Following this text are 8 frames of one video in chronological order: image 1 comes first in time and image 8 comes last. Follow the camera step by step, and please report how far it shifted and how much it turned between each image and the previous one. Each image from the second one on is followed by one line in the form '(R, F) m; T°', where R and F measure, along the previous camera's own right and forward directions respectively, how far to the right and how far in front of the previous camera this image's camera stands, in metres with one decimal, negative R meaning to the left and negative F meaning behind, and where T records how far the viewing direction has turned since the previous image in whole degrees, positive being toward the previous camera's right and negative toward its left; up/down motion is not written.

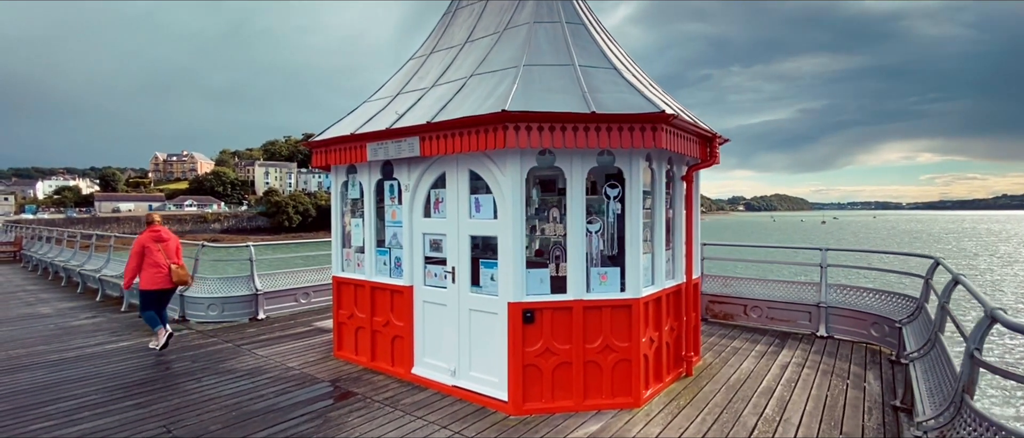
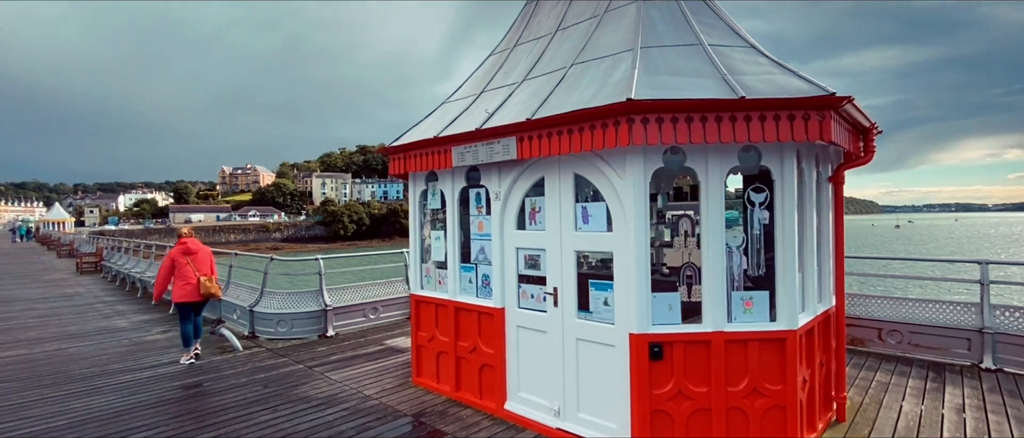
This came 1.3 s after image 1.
(-0.5, +0.7) m; -5°
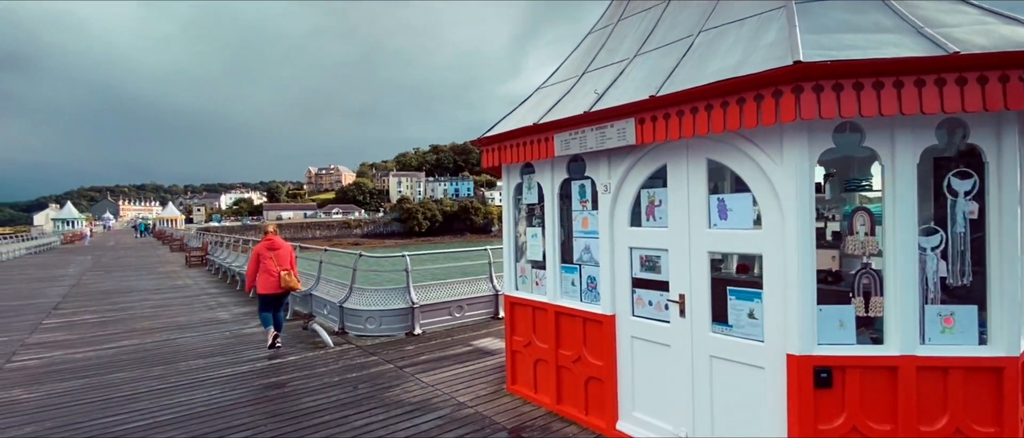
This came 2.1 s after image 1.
(-0.3, +0.4) m; -8°
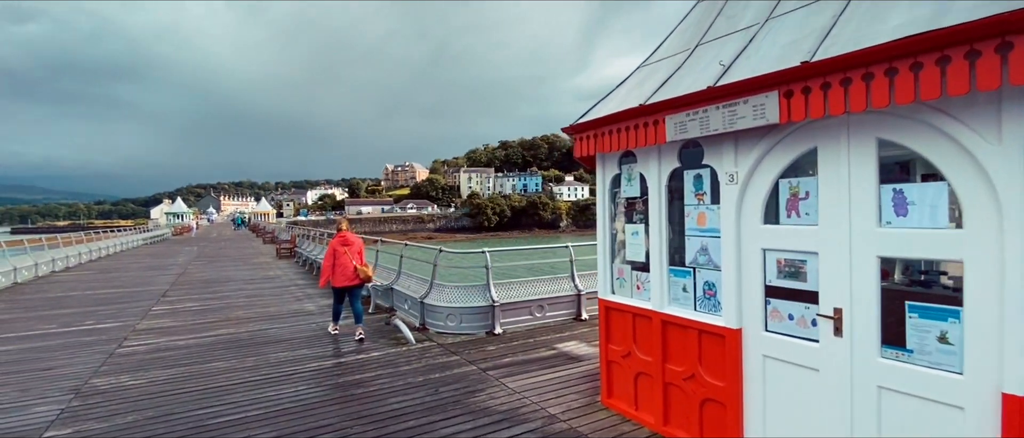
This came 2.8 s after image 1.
(-0.2, +0.4) m; -8°
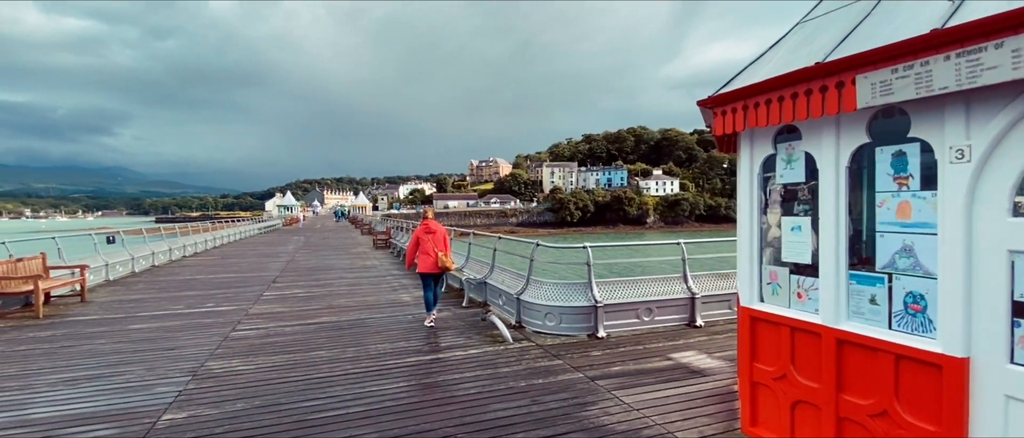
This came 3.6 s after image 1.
(-0.3, +0.5) m; -10°
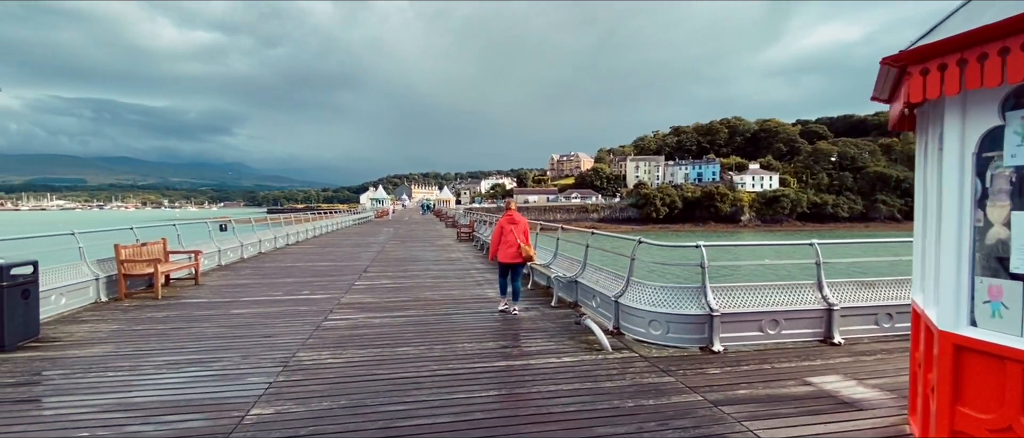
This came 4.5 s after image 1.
(-0.2, +0.5) m; -9°
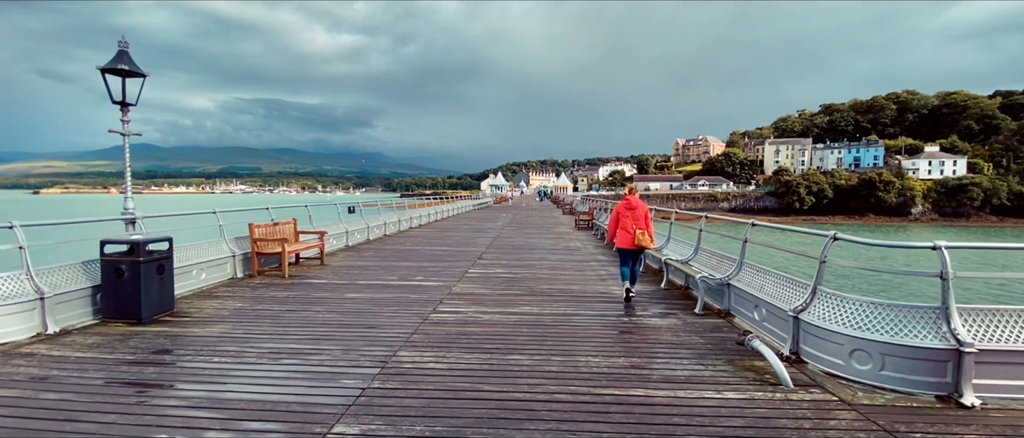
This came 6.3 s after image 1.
(-0.2, +1.0) m; -14°
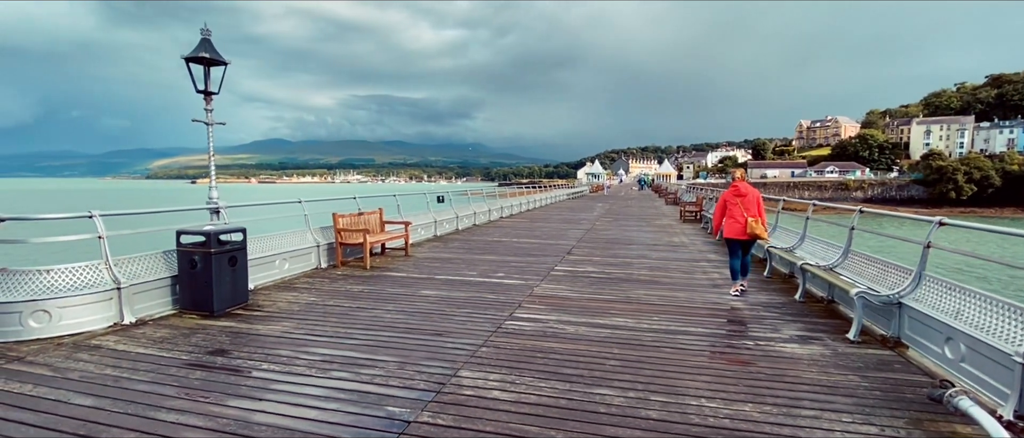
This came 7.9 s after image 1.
(+0.1, +0.9) m; -11°
